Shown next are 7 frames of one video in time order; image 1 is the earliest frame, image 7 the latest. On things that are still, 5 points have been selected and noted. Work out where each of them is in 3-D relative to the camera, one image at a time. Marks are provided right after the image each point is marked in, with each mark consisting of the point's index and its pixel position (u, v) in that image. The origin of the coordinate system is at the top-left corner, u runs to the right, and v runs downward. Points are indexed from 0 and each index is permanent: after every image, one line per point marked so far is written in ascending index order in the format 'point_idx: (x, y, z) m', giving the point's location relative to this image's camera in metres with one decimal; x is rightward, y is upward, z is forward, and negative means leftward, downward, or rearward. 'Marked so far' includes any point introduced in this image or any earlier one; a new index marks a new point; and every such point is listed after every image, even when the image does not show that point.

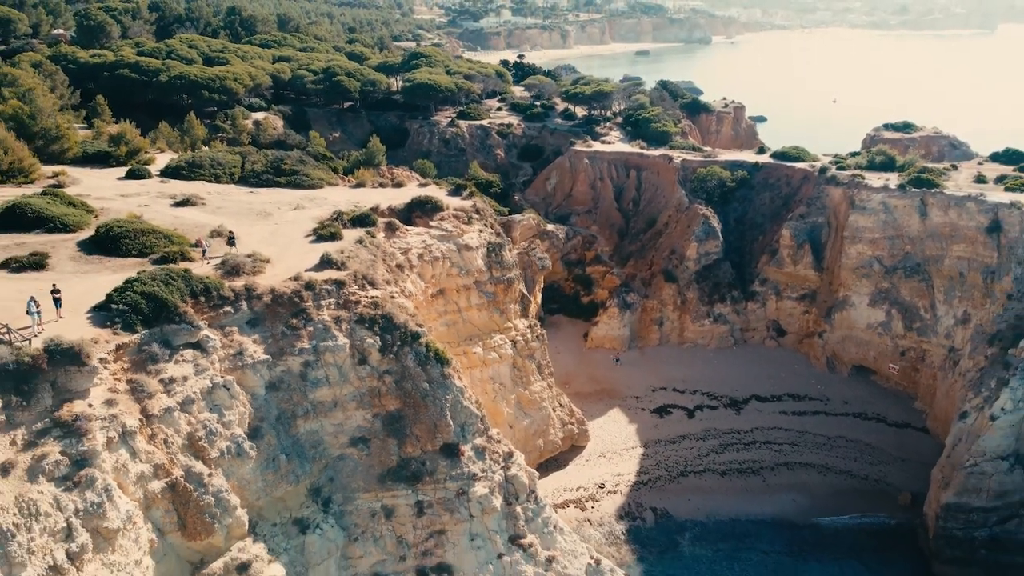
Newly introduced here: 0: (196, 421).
0: (-5.6, -2.3, +12.2) m
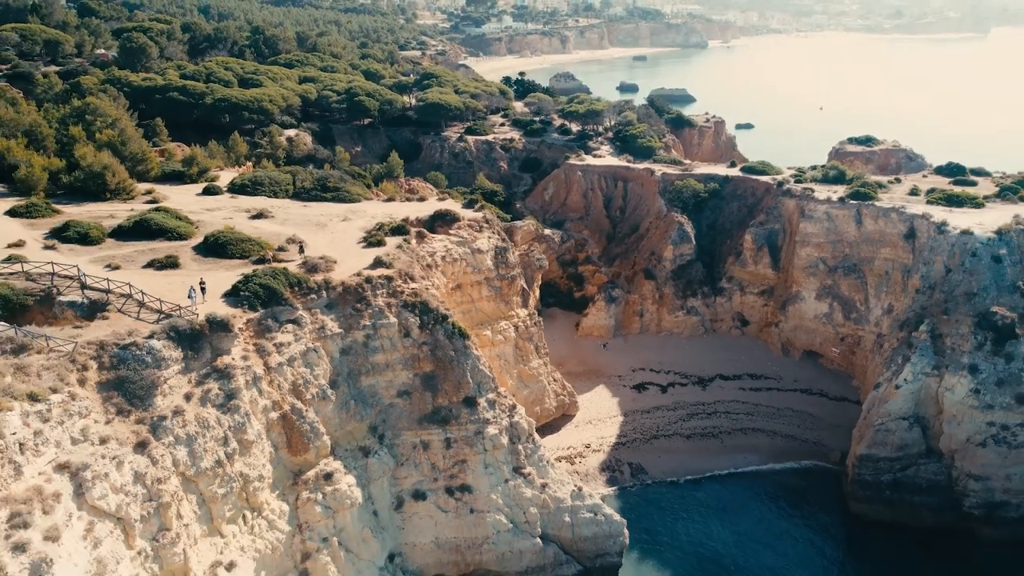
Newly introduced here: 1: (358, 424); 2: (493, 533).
0: (-5.5, -2.1, +17.5) m
1: (-4.2, -3.7, +18.7) m
2: (-0.6, -7.1, +19.8) m
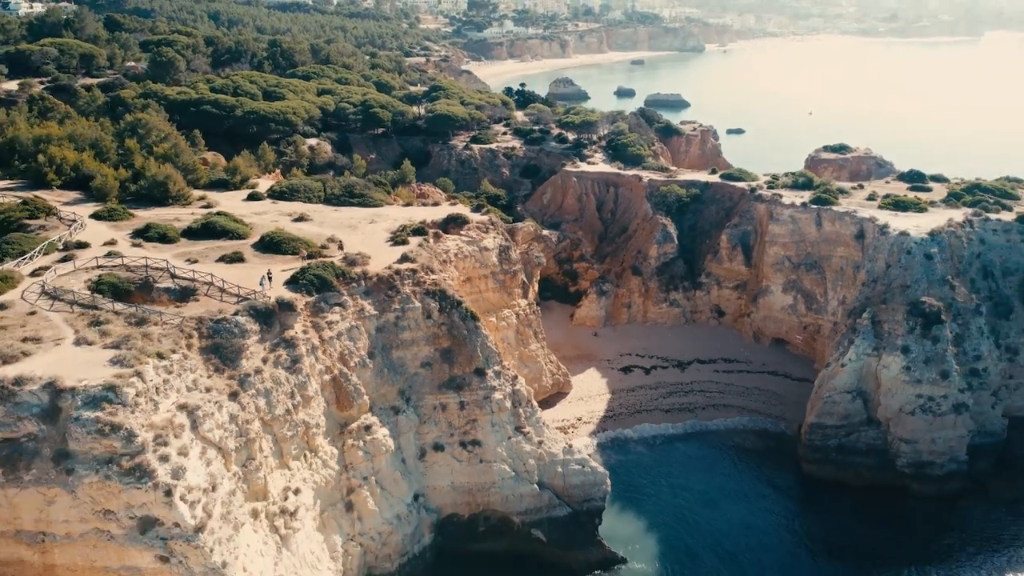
0: (-5.4, -1.8, +21.9) m
1: (-4.1, -3.4, +23.2) m
2: (-0.5, -6.7, +24.2) m
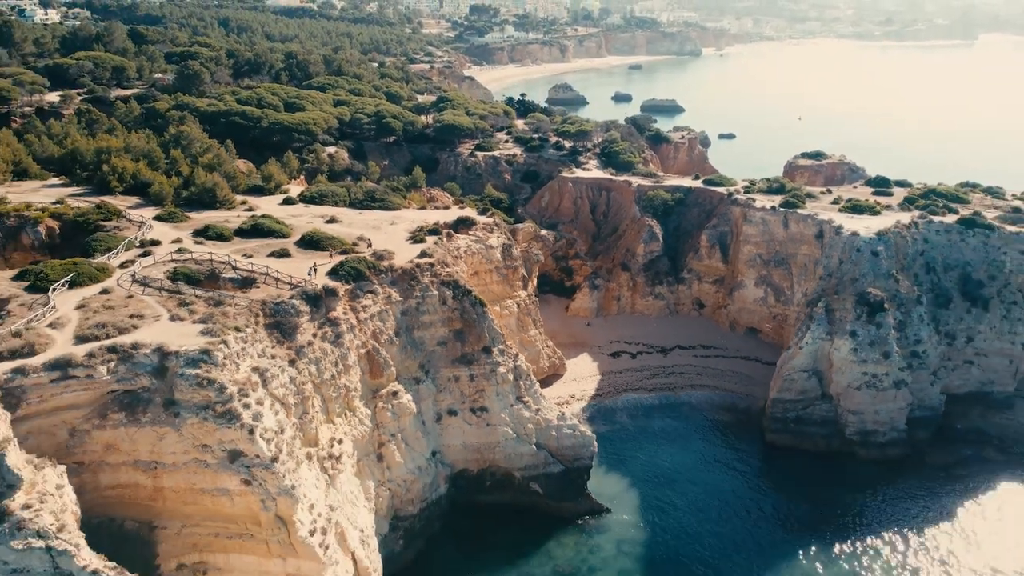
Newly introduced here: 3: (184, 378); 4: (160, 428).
0: (-5.3, -1.4, +26.6) m
1: (-4.0, -3.0, +27.8) m
2: (-0.4, -6.4, +28.9) m
3: (-9.6, -2.6, +20.0) m
4: (-10.1, -4.0, +19.7) m
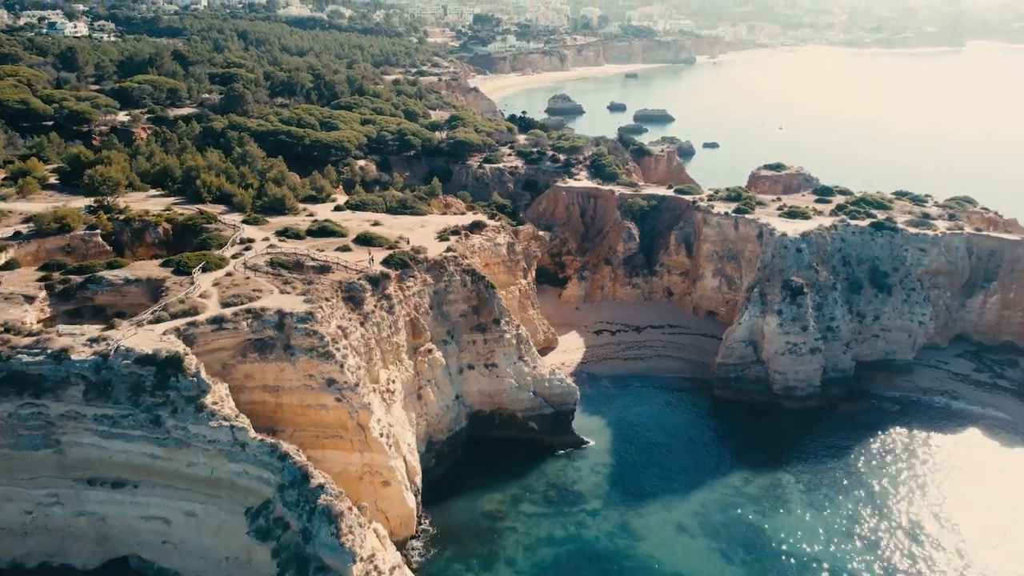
0: (-5.2, -0.6, +36.4) m
1: (-3.9, -2.2, +37.6) m
2: (-0.2, -5.6, +38.7) m
3: (-9.4, -1.8, +29.9) m
4: (-9.9, -3.2, +29.5) m
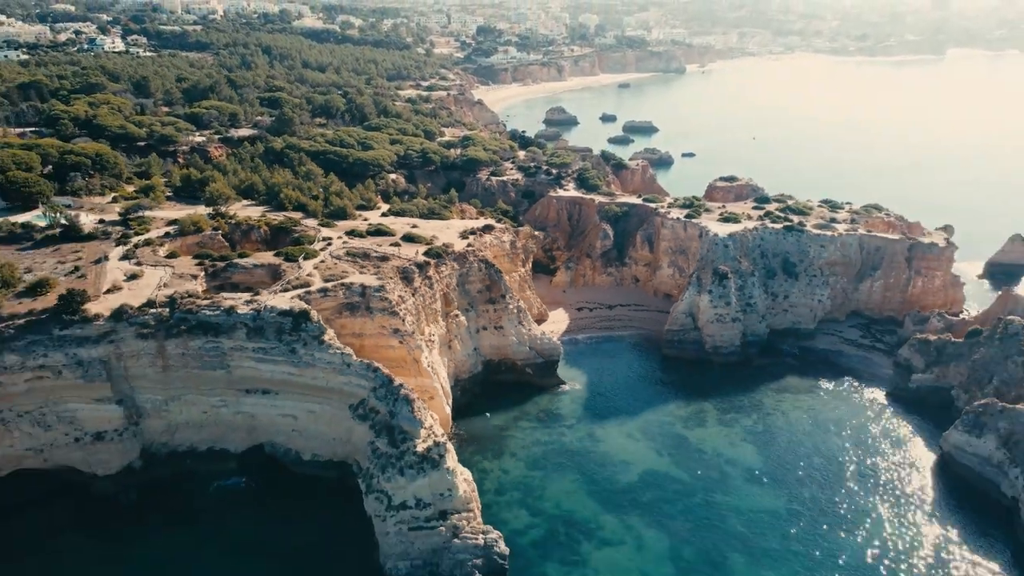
0: (-5.0, +0.6, +52.2) m
1: (-3.7, -1.0, +53.4) m
2: (-0.1, -4.4, +54.5) m
3: (-9.2, -0.6, +45.7) m
4: (-9.8, -2.0, +45.3) m
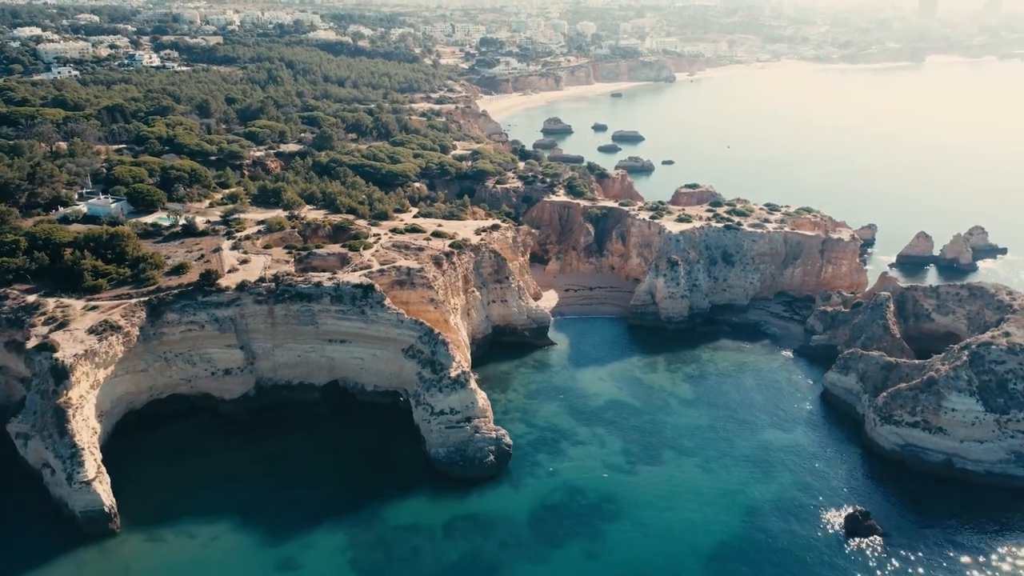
0: (-4.8, +2.3, +70.8) m
1: (-3.5, +0.8, +72.1) m
2: (+0.1, -2.6, +73.1) m
3: (-9.0, +1.2, +64.3) m
4: (-9.6, -0.3, +64.0) m
